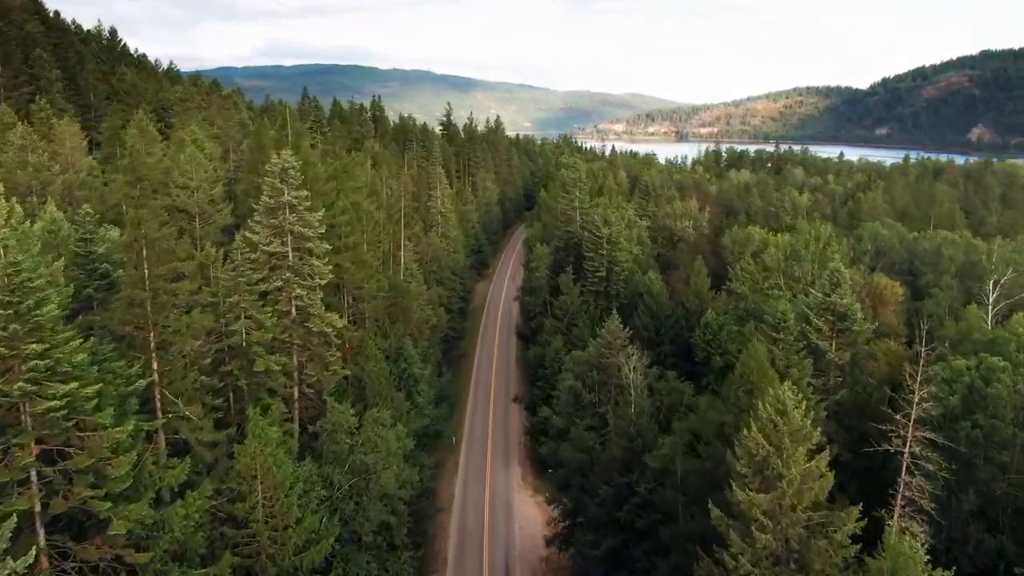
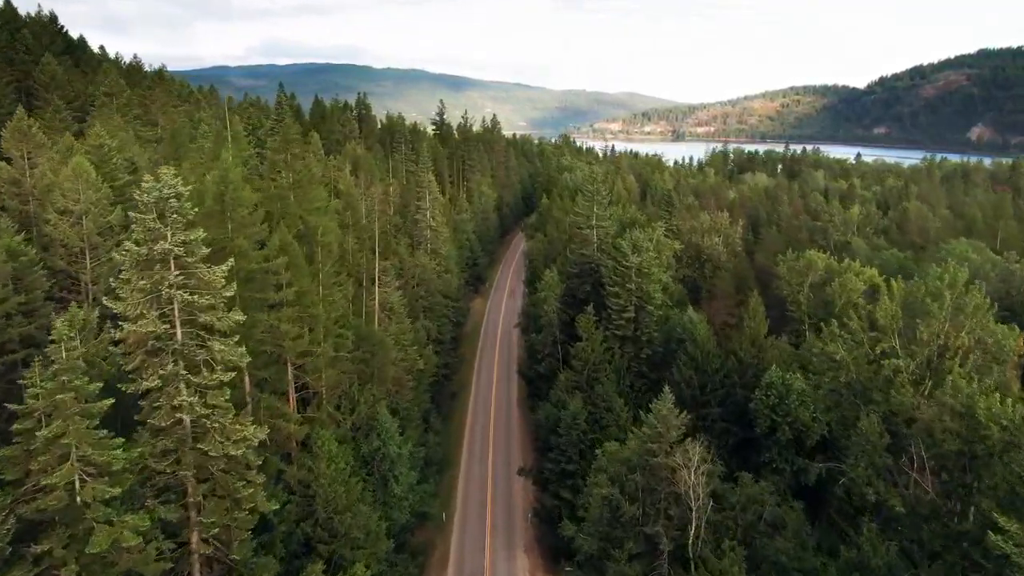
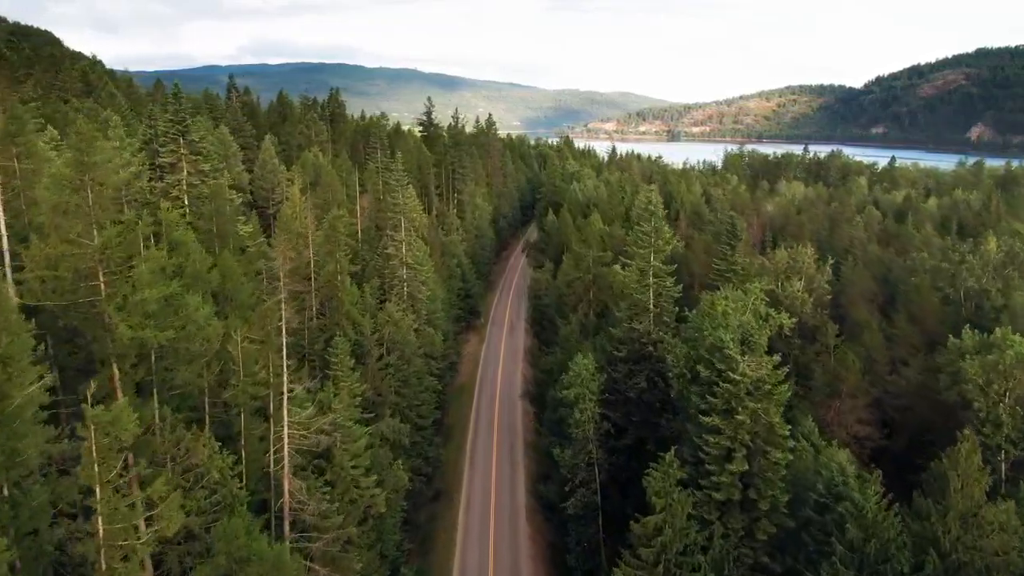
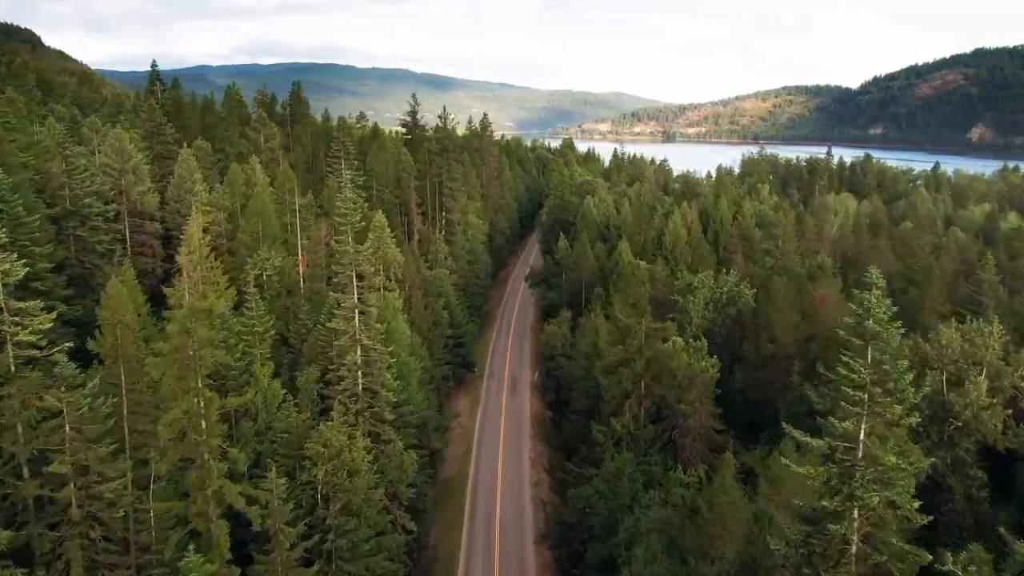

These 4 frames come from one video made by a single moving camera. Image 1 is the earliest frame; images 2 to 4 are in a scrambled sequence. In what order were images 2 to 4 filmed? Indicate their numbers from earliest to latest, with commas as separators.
2, 3, 4
